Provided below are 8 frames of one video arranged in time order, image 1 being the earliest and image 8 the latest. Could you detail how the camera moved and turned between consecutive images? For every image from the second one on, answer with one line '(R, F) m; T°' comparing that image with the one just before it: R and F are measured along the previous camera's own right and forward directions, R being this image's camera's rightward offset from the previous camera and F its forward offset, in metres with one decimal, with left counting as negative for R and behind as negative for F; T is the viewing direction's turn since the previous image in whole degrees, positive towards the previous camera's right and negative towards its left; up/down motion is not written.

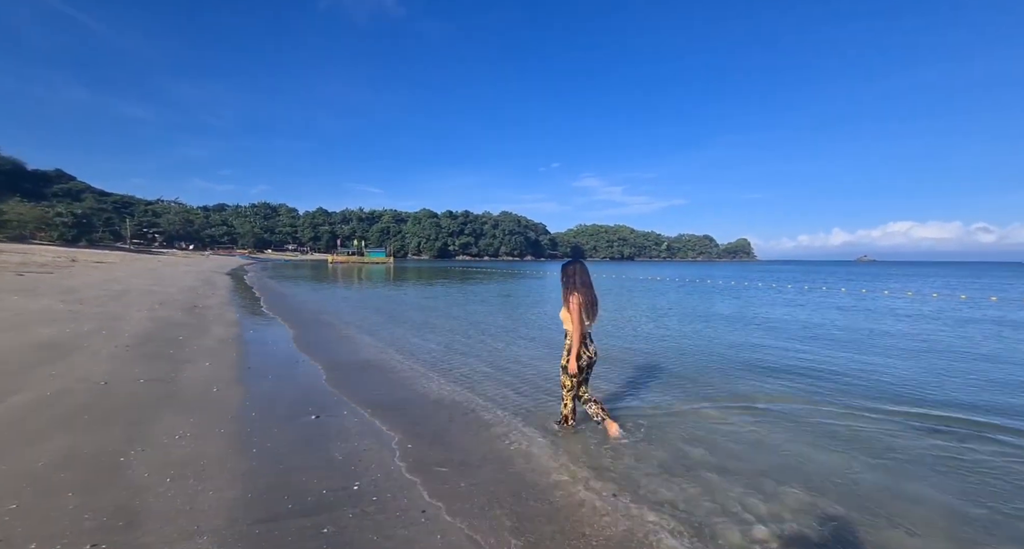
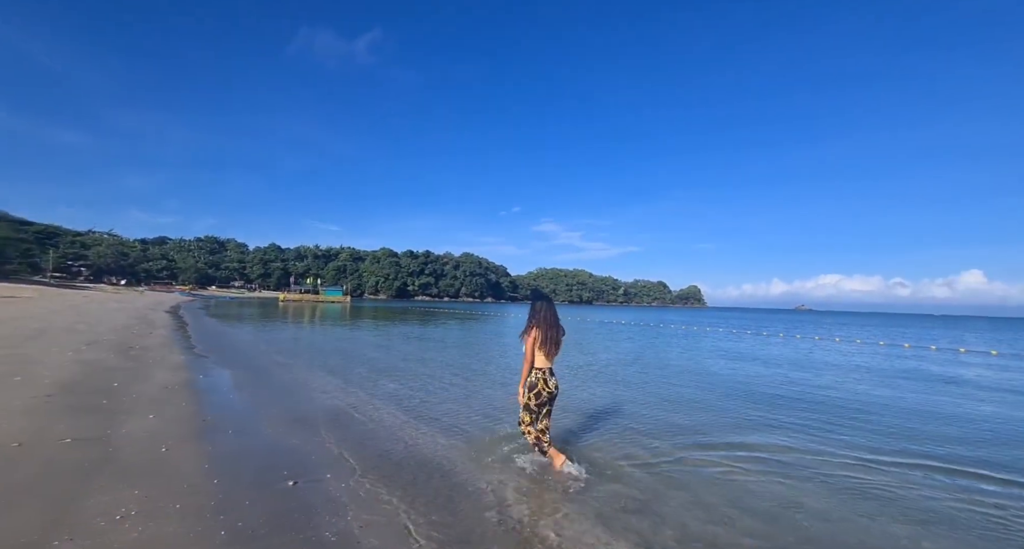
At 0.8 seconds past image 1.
(-0.6, +0.5) m; +5°
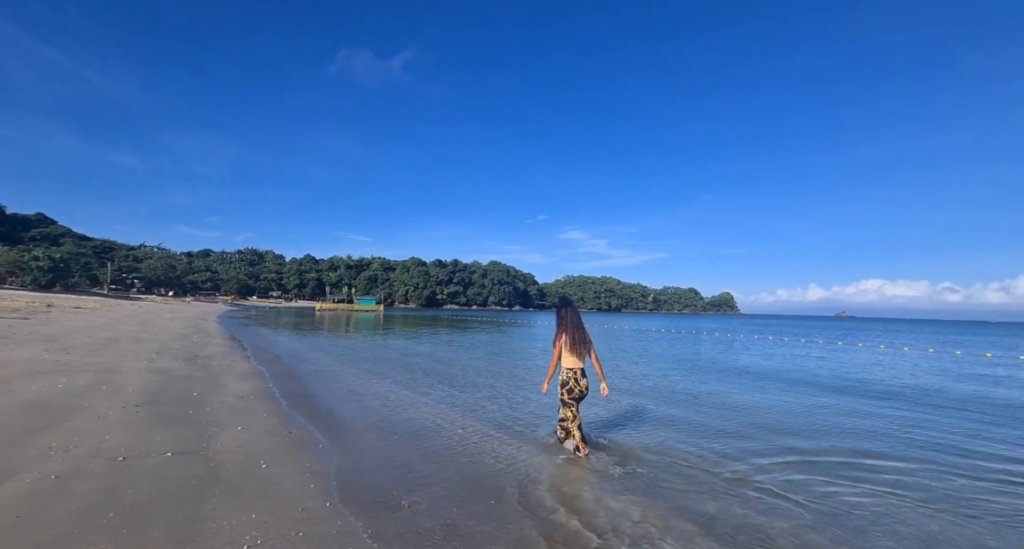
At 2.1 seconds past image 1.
(-0.9, +0.4) m; -3°
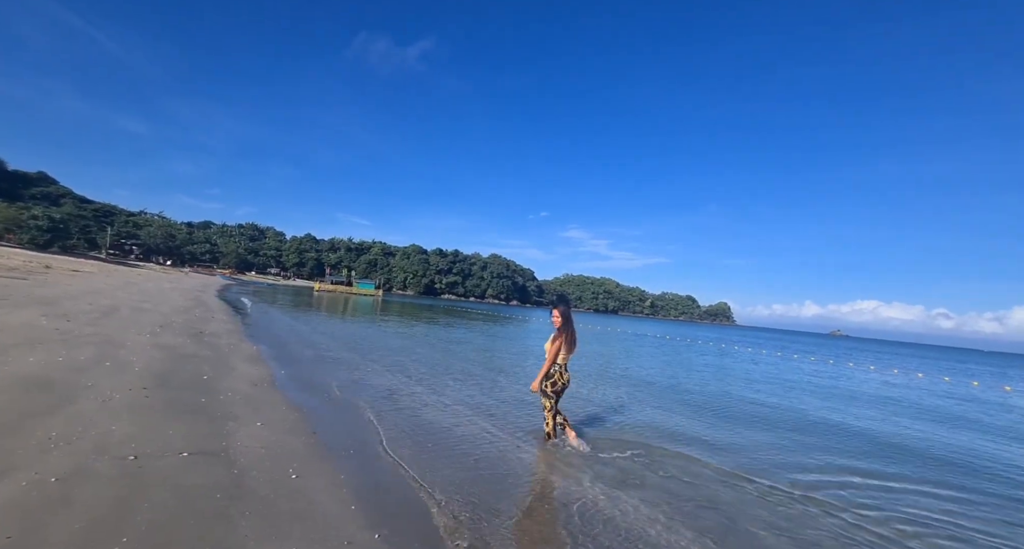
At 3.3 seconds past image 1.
(-0.7, +0.6) m; 0°
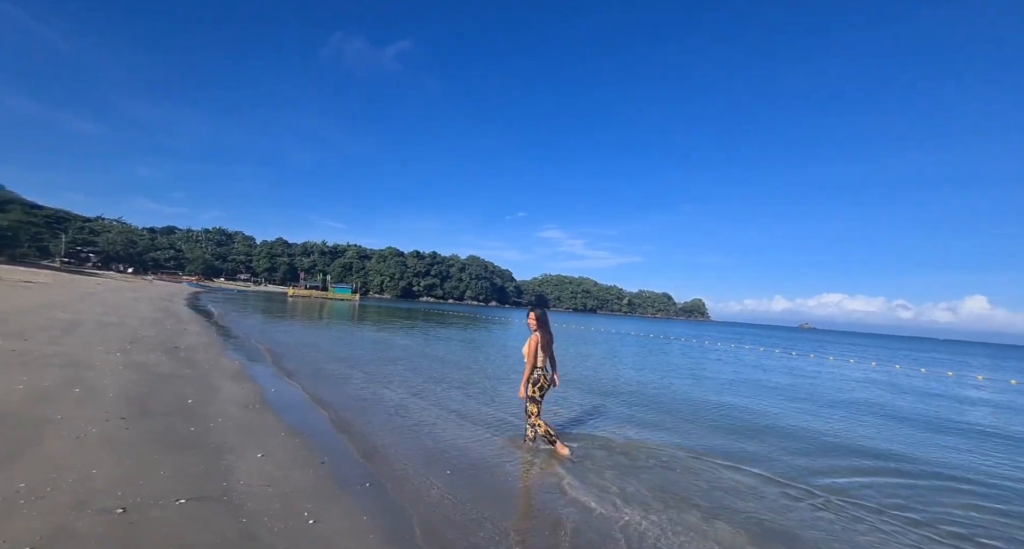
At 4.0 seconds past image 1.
(-0.5, +0.4) m; +3°
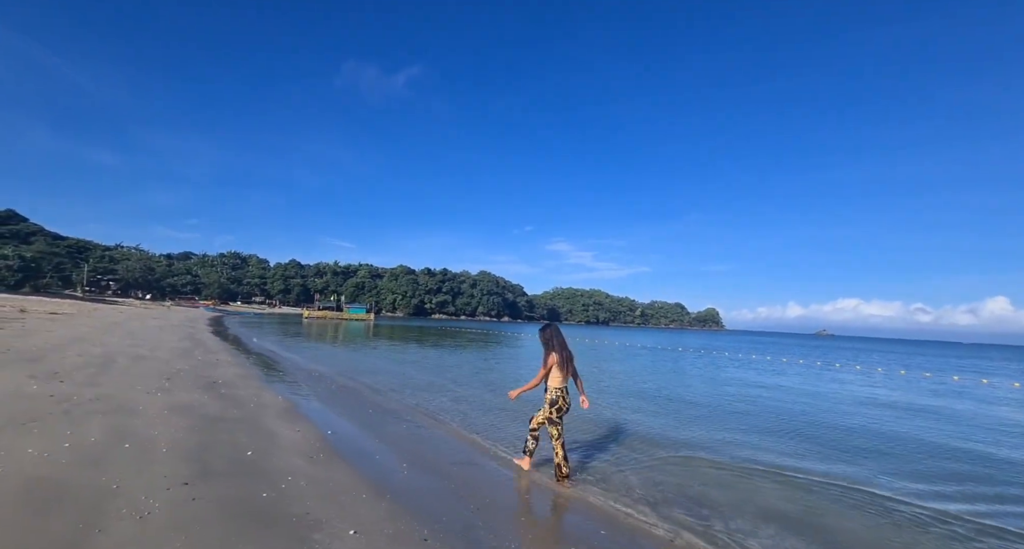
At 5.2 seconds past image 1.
(-1.0, +0.7) m; -1°
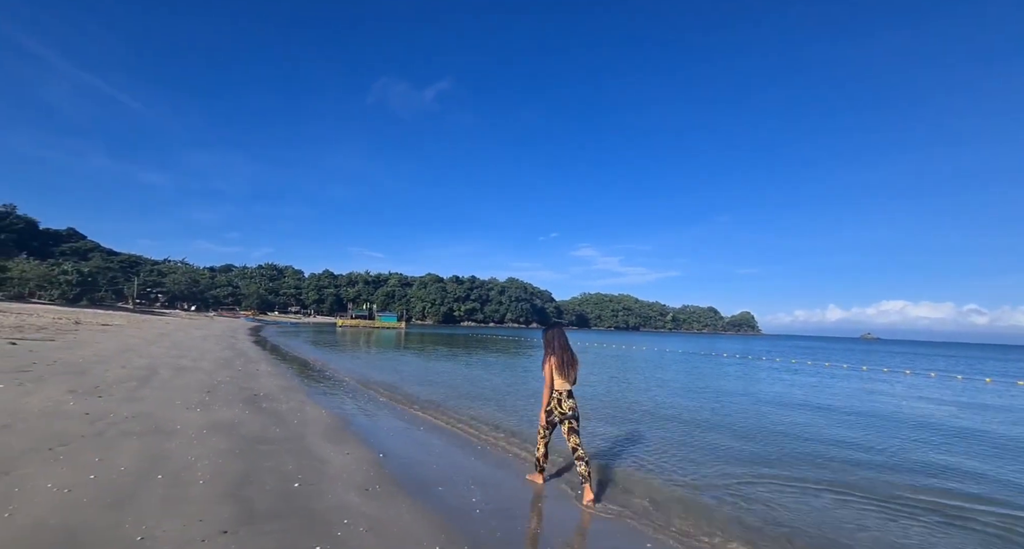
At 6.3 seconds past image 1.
(-0.6, +0.8) m; -3°
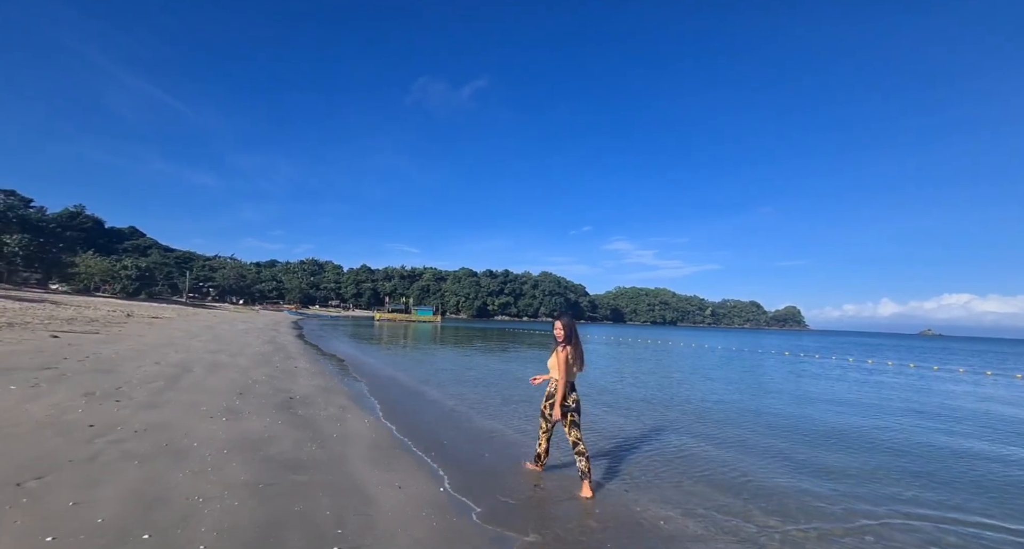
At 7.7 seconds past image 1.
(-0.7, +1.5) m; -4°
